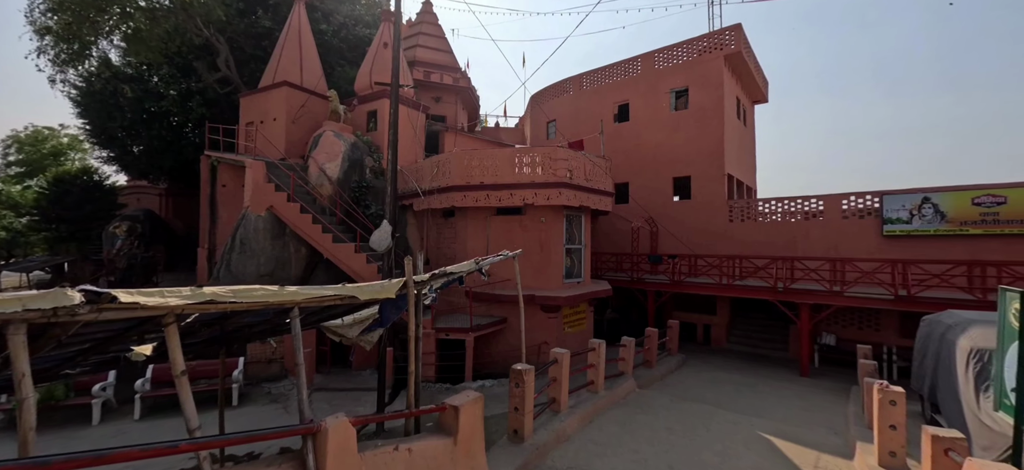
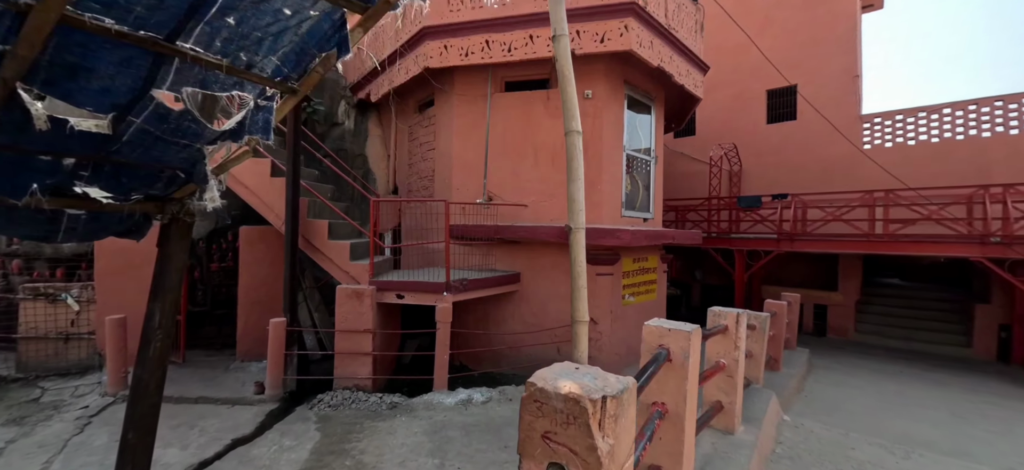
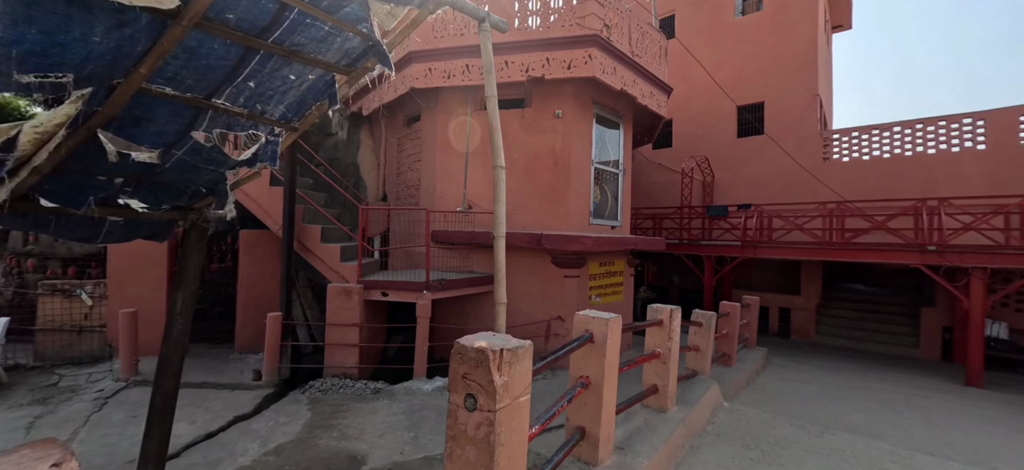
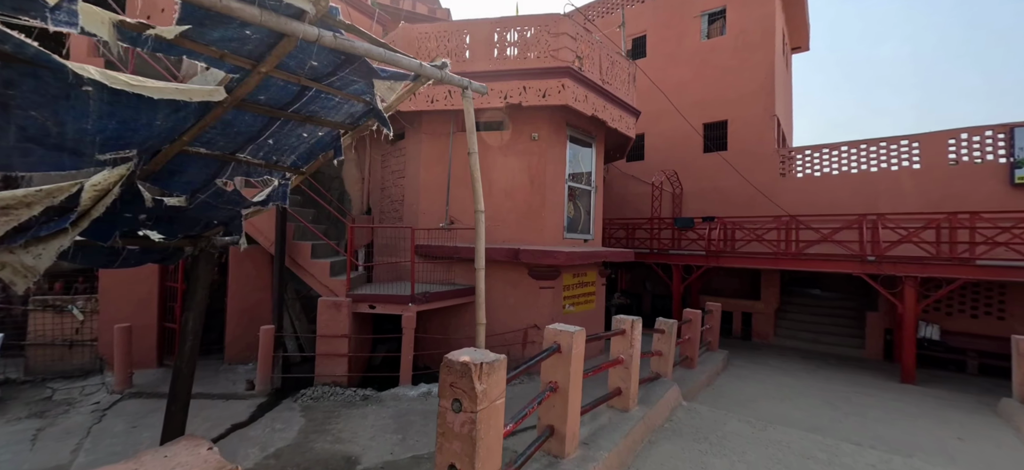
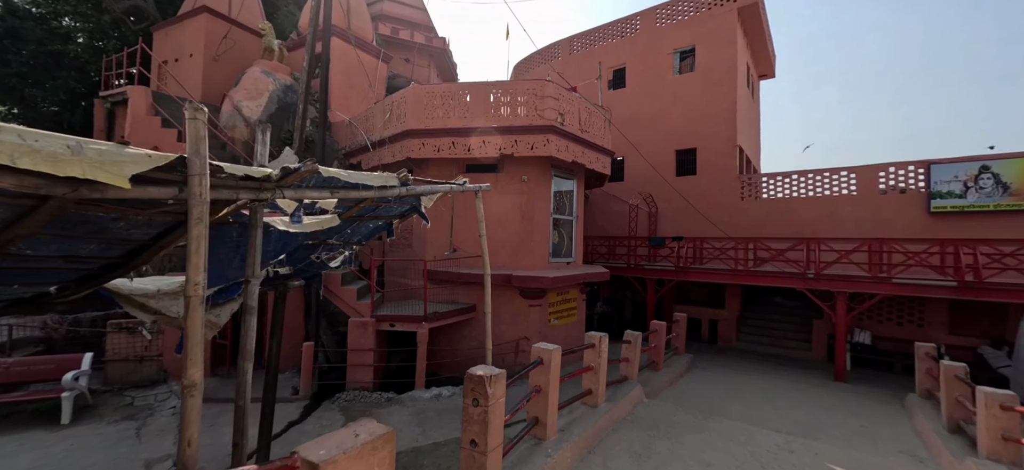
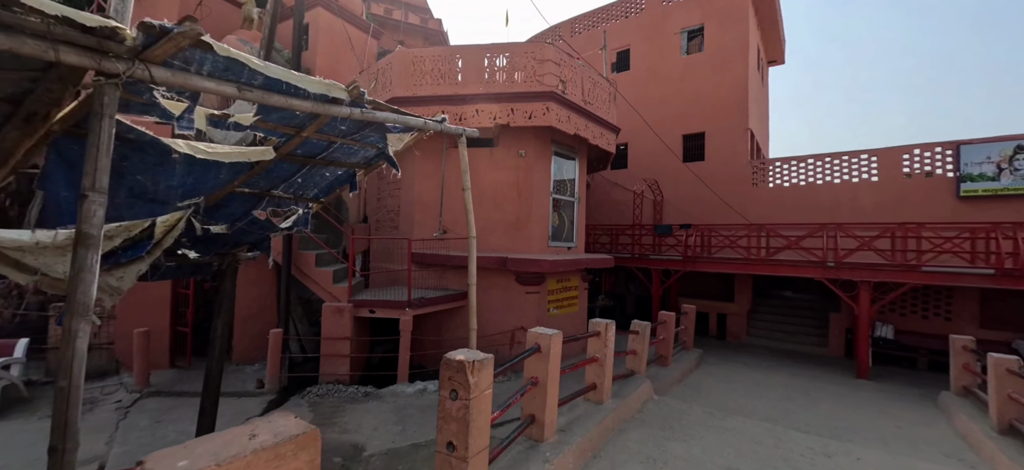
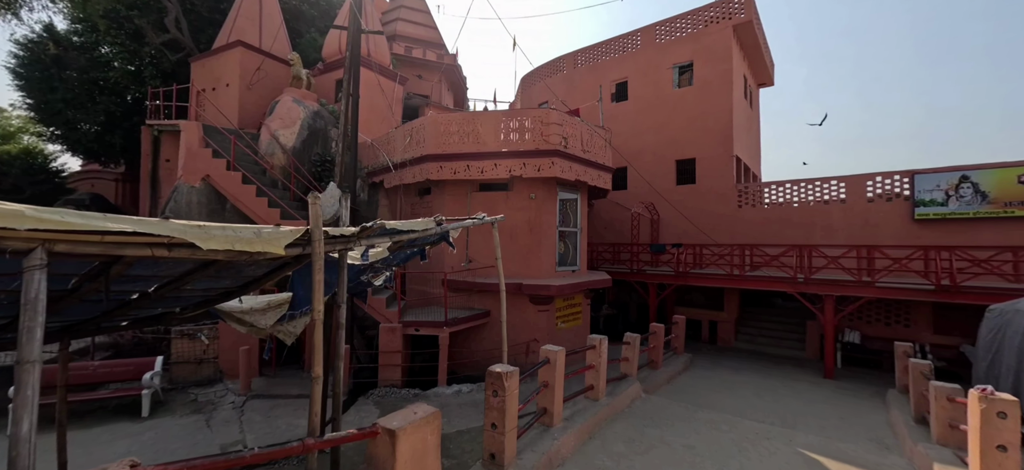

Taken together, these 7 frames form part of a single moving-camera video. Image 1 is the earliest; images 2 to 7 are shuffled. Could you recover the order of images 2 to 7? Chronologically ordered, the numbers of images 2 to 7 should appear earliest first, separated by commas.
7, 5, 6, 4, 3, 2
